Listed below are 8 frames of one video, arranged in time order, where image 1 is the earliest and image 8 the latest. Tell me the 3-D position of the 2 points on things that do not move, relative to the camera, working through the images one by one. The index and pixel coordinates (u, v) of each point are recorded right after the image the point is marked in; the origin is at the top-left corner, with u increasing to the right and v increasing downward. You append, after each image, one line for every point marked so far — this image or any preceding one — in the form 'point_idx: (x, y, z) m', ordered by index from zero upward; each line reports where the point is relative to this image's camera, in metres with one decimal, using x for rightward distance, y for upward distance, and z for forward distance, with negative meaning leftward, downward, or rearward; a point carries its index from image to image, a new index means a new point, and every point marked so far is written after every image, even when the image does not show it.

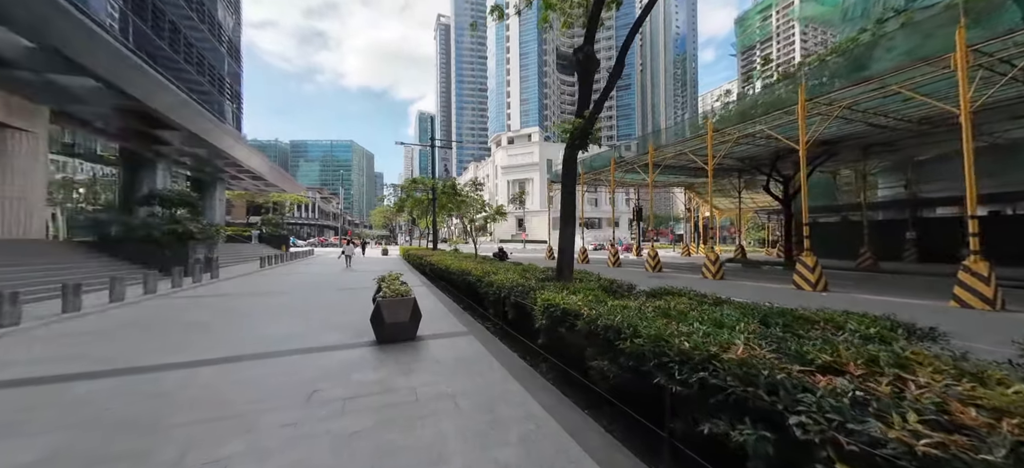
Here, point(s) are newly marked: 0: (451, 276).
0: (-1.7, -1.1, +9.1) m
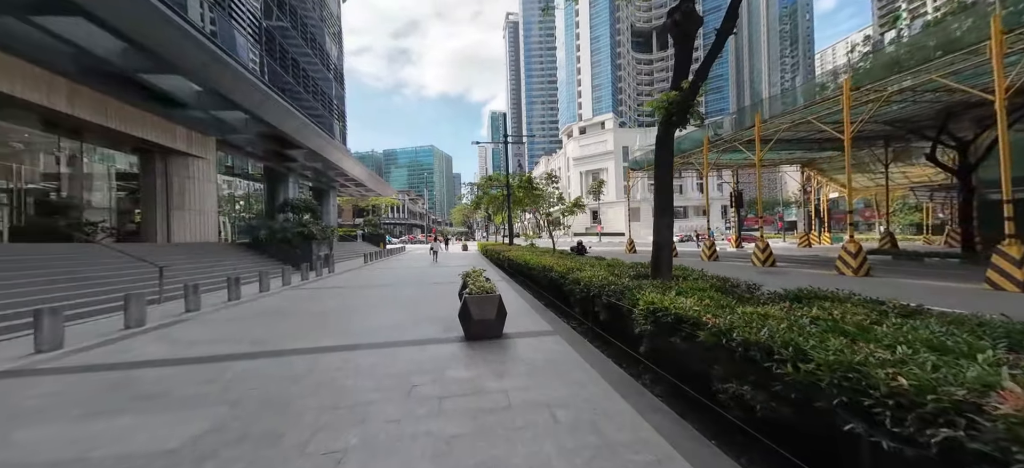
0: (+0.5, -1.0, +9.0) m
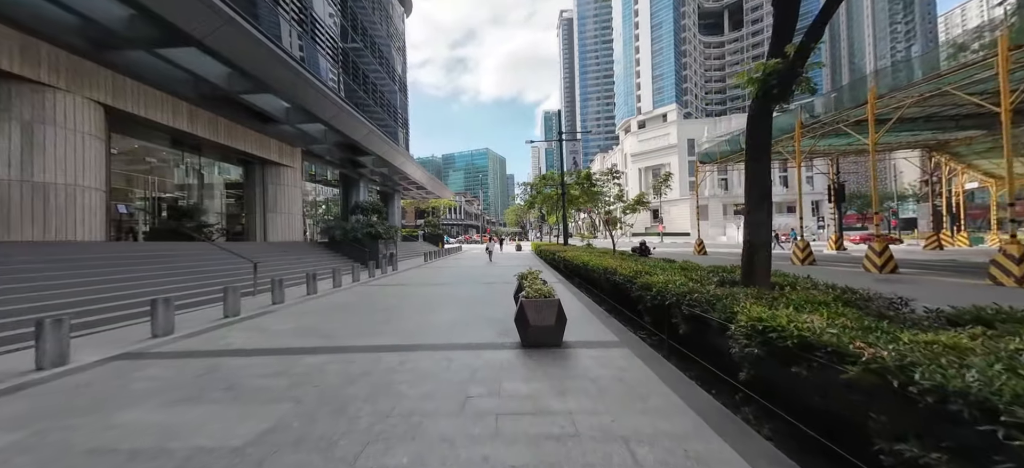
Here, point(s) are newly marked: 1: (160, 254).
0: (+2.0, -1.0, +8.4) m
1: (-9.6, -0.6, +9.1) m
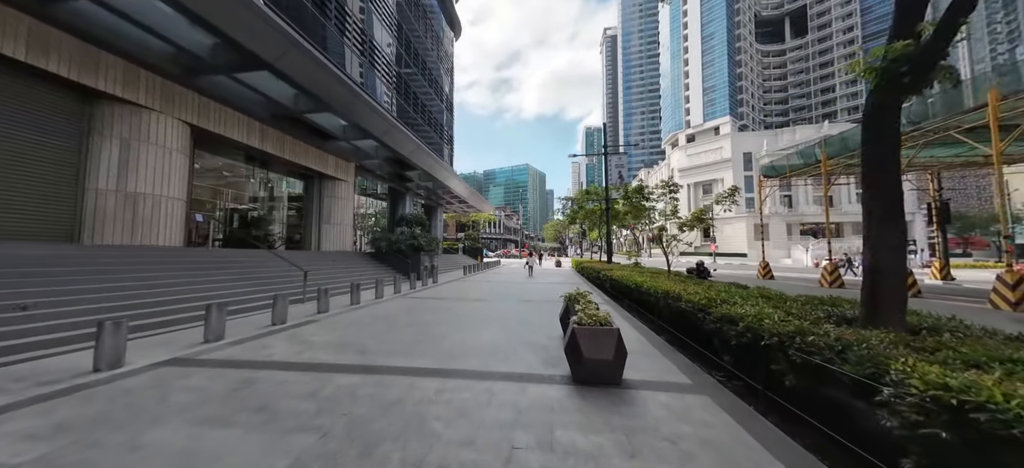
0: (+3.1, -1.4, +7.6) m
1: (-8.4, -0.8, +9.7) m
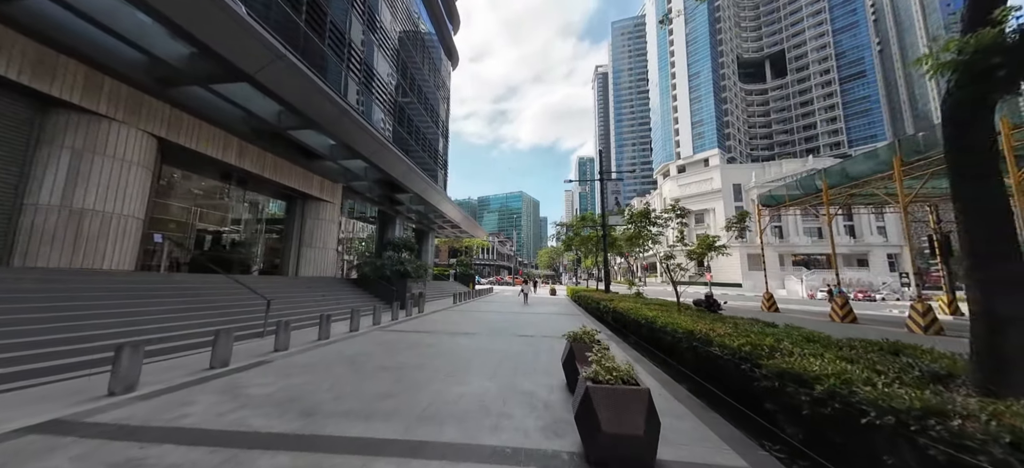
0: (+2.9, -2.0, +6.5) m
1: (-8.6, -1.4, +8.5) m
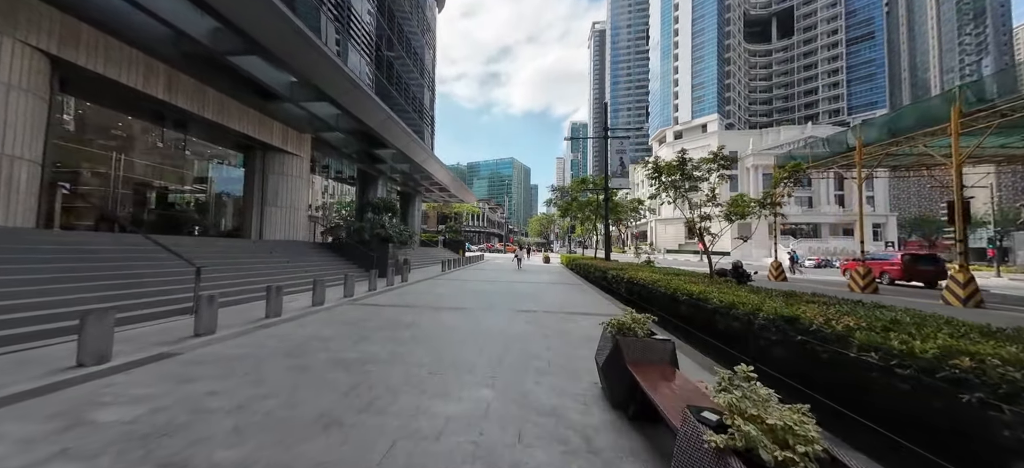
0: (+3.0, -1.2, +5.0) m
1: (-8.5, -0.3, +6.5) m
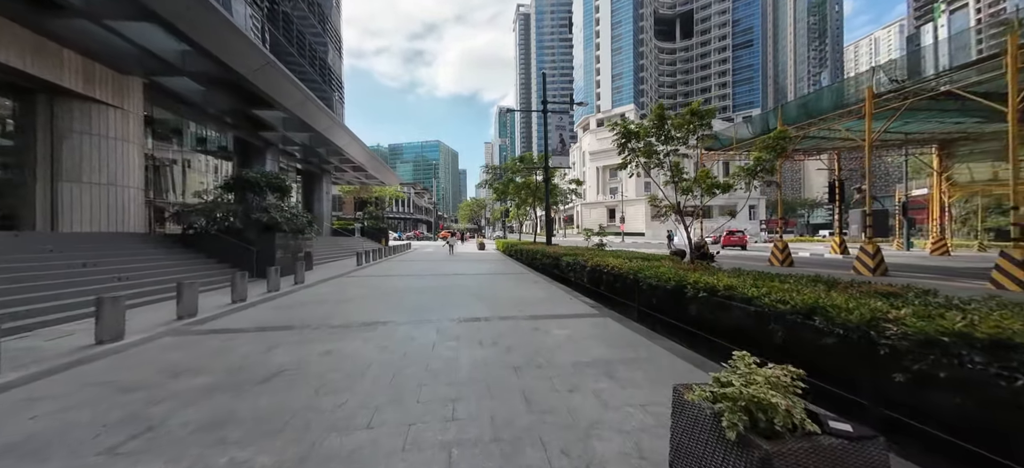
0: (+2.5, -0.9, +3.4) m
1: (-9.1, -0.3, +2.4) m
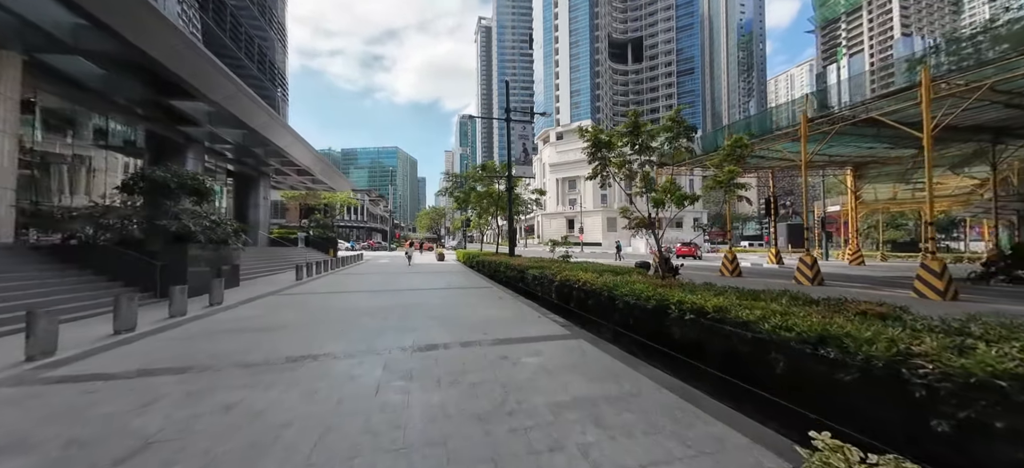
0: (+2.2, -1.0, +3.1) m
1: (-9.2, -0.3, +0.7) m
